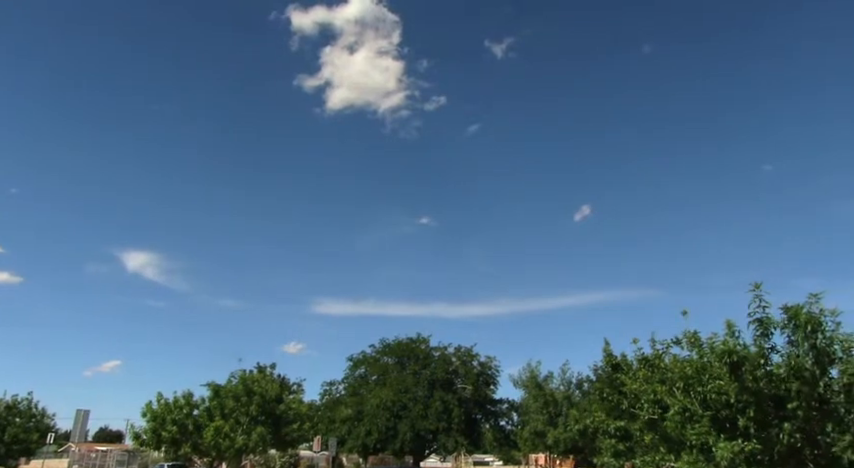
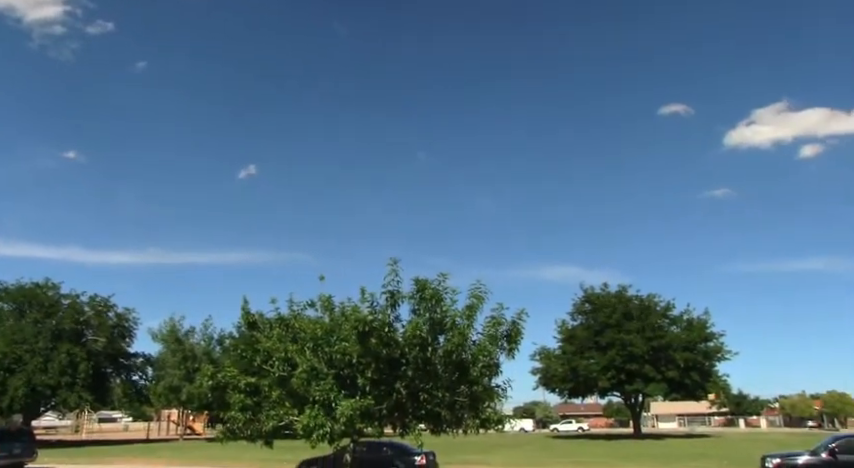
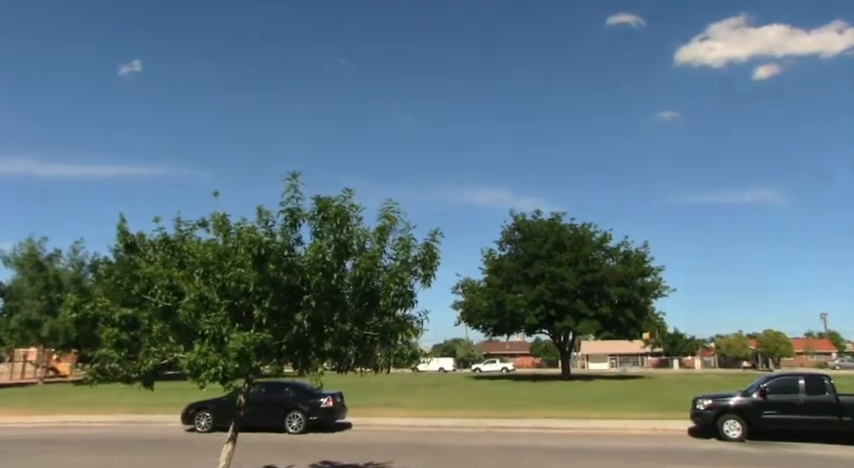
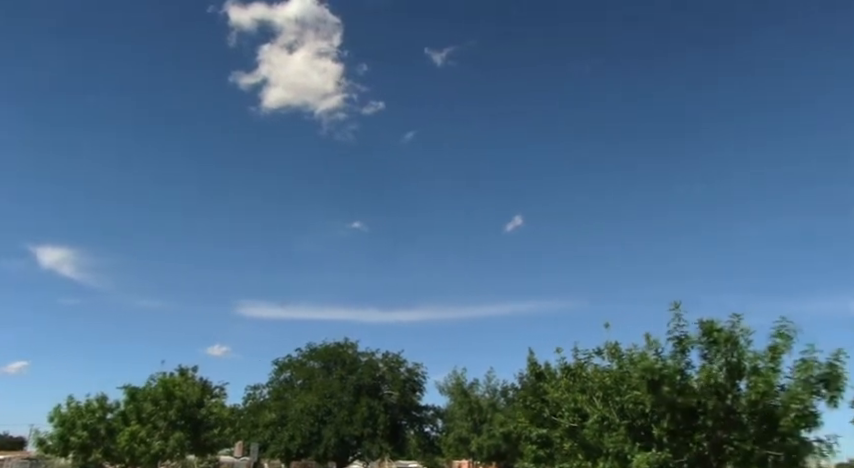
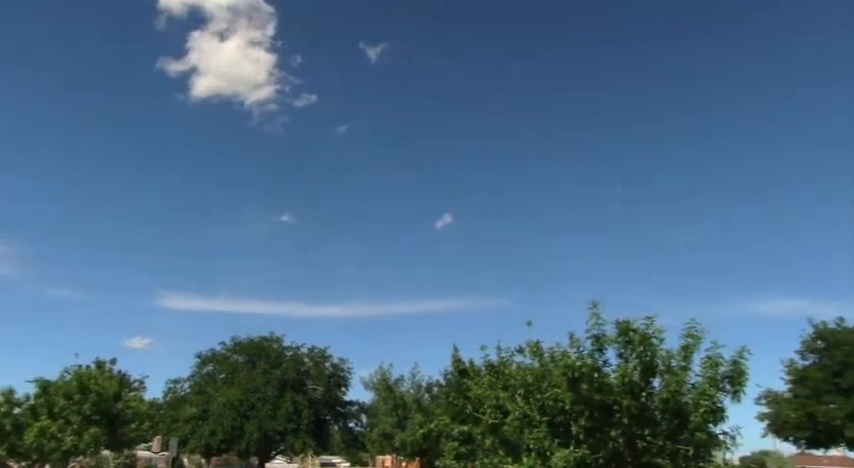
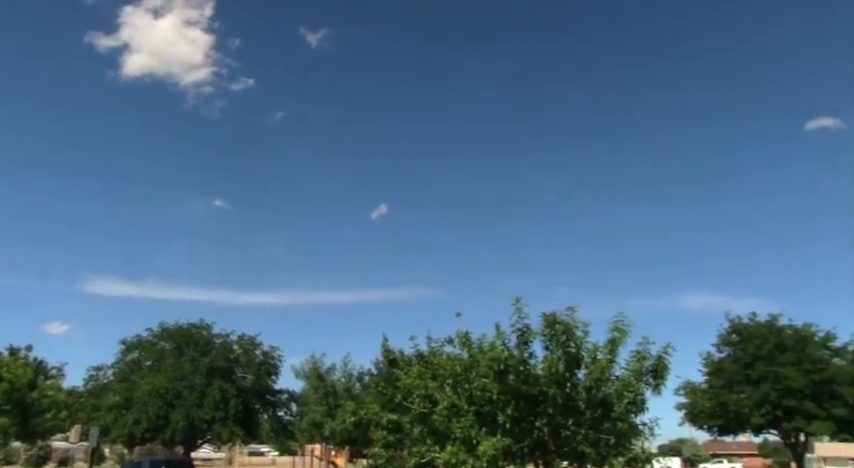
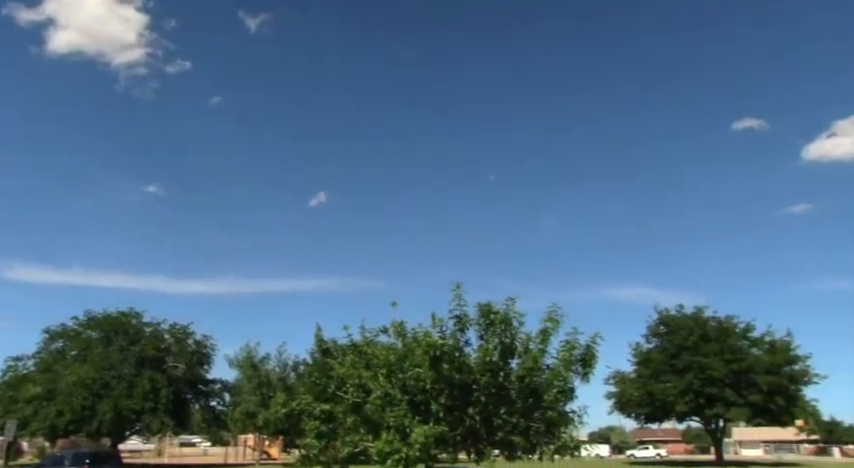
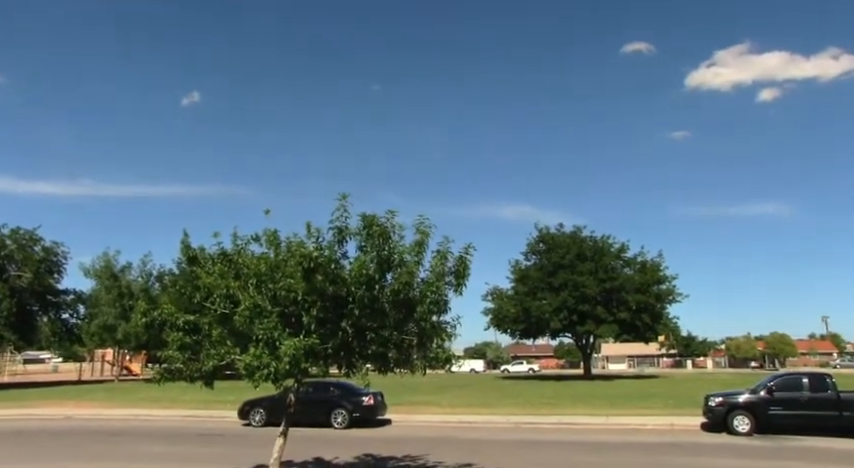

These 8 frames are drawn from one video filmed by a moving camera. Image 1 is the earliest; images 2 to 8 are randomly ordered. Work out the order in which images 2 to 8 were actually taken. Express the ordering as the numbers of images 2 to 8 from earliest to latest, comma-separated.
4, 5, 6, 7, 2, 8, 3
